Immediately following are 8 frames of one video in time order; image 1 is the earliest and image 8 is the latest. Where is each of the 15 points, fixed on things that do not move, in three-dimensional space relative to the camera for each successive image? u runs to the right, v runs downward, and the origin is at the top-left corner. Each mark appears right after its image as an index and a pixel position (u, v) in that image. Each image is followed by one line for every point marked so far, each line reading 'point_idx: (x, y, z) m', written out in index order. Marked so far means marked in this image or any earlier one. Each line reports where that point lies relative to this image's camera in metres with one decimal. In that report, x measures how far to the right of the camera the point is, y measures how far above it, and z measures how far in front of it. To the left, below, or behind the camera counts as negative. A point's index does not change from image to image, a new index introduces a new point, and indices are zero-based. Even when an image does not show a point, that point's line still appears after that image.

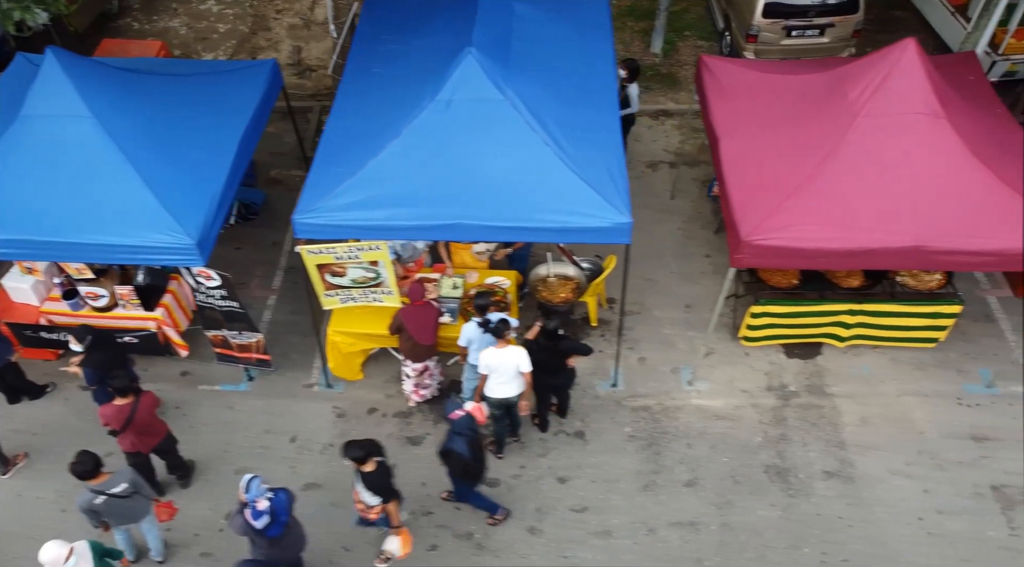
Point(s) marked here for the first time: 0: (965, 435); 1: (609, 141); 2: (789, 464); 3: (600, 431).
0: (+4.0, -1.3, +6.3) m
1: (+0.8, +1.2, +6.0) m
2: (+2.4, -1.6, +6.2) m
3: (+0.8, -1.3, +6.5) m
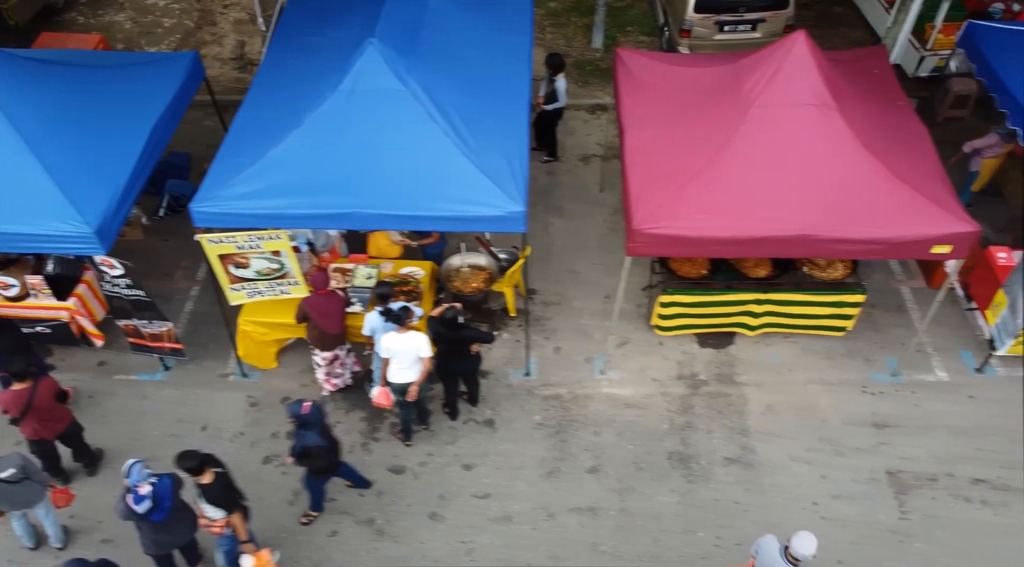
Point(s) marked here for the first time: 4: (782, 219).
0: (+3.2, -1.2, +6.4) m
1: (0.0, +1.3, +6.1) m
2: (+1.6, -1.5, +6.3) m
3: (0.0, -1.2, +6.6) m
4: (+2.1, +0.5, +5.5) m
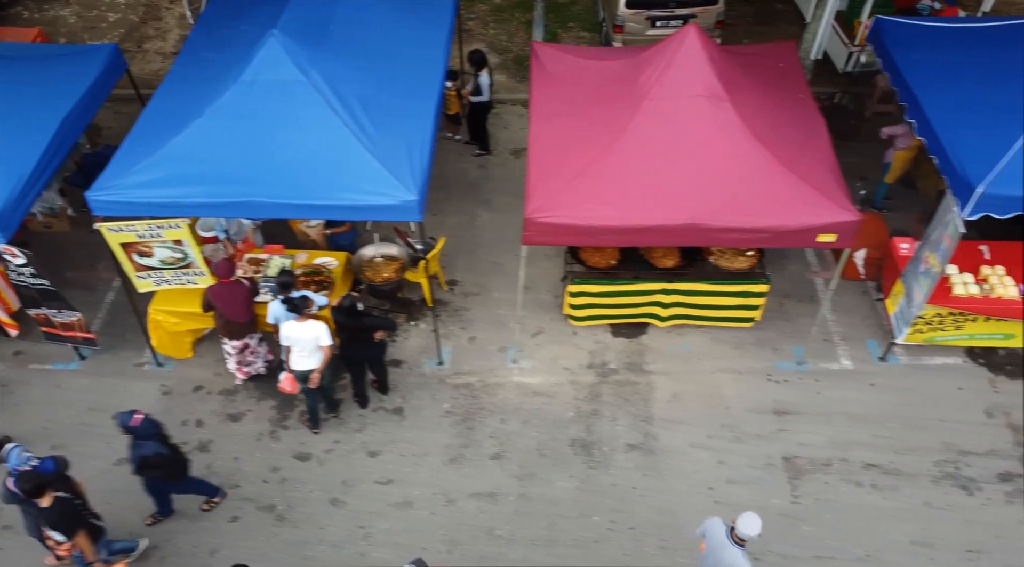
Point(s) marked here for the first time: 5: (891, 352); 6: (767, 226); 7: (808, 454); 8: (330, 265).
0: (+2.3, -1.1, +6.6) m
1: (-0.8, +1.4, +6.2) m
2: (+0.7, -1.4, +6.4) m
3: (-0.9, -1.1, +6.7) m
4: (+1.2, +0.6, +5.6) m
5: (+3.7, -0.7, +6.9) m
6: (+2.0, +0.5, +5.6) m
7: (+2.6, -1.5, +6.2) m
8: (-1.7, +0.2, +6.8) m
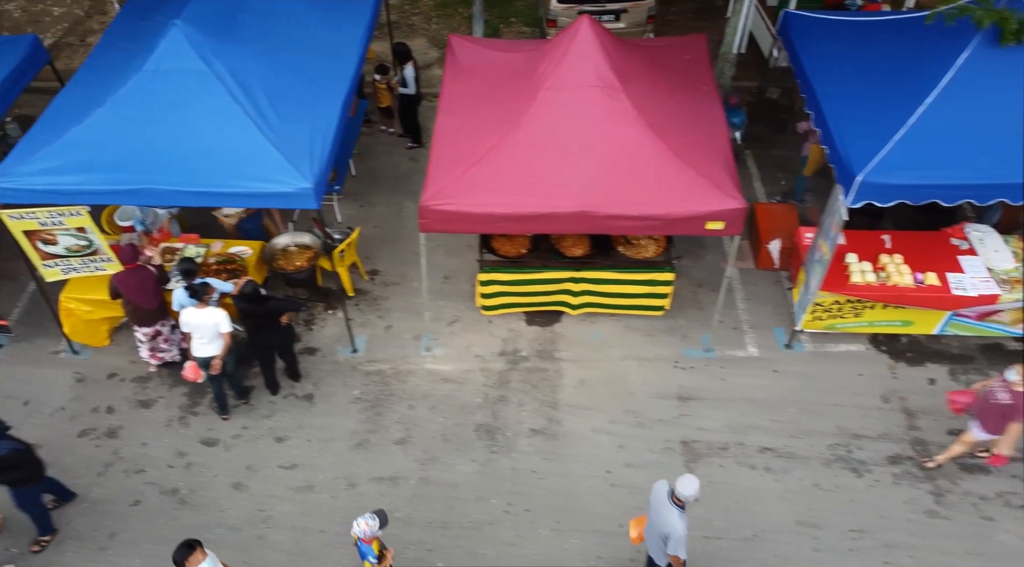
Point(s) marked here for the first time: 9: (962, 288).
0: (+1.5, -1.0, +6.7) m
1: (-1.7, +1.5, +6.2) m
2: (-0.1, -1.3, +6.5) m
3: (-1.7, -1.0, +6.7) m
4: (+0.4, +0.7, +5.7) m
5: (+2.8, -0.6, +7.1) m
6: (+1.1, +0.6, +5.7) m
7: (+1.7, -1.4, +6.4) m
8: (-2.6, +0.3, +6.9) m
9: (+4.0, 0.0, +6.5) m
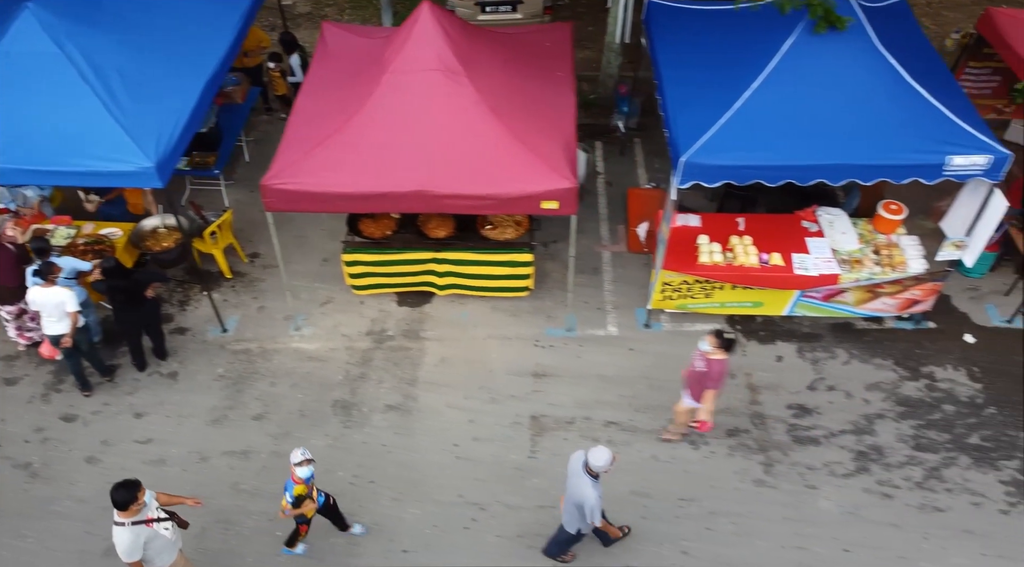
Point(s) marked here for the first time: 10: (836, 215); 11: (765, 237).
0: (+0.1, -0.8, +6.9) m
1: (-3.0, +1.7, +6.4) m
2: (-1.4, -1.1, +6.7) m
3: (-3.1, -0.8, +6.9) m
4: (-0.9, +0.9, +5.9) m
5: (+1.5, -0.4, +7.3) m
6: (-0.2, +0.7, +5.9) m
7: (+0.4, -1.2, +6.6) m
8: (-3.9, +0.5, +7.1) m
9: (+2.7, +0.1, +6.7) m
10: (+3.2, +0.7, +7.1) m
11: (+2.5, +0.5, +7.0) m
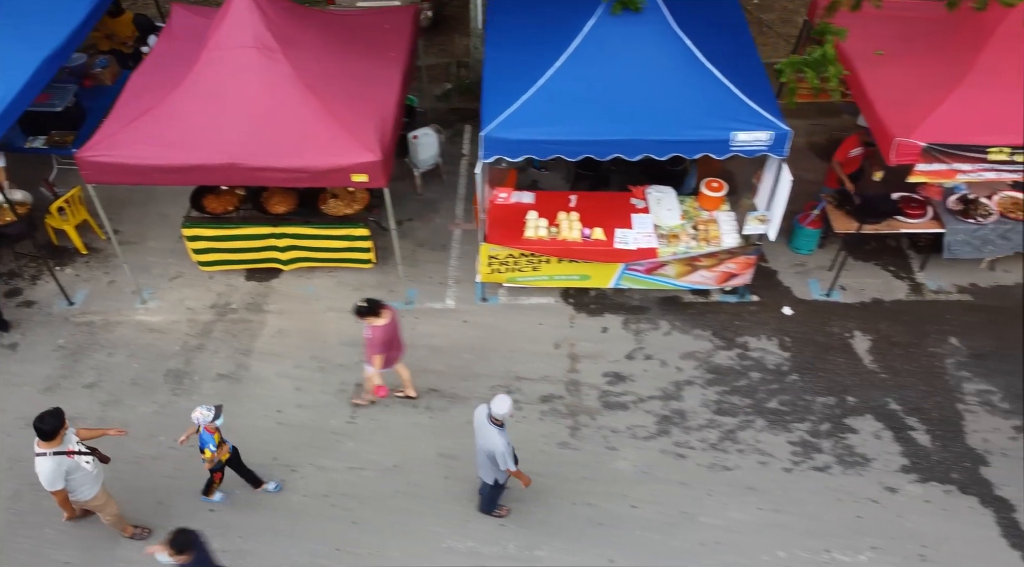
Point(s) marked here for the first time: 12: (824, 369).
0: (-1.5, -0.6, +7.1) m
1: (-4.6, +1.9, +6.5) m
2: (-3.1, -0.8, +6.9) m
3: (-4.7, -0.6, +7.0) m
4: (-2.5, +1.1, +6.1) m
5: (-0.2, -0.1, +7.5) m
6: (-1.8, +1.0, +6.1) m
7: (-1.2, -0.9, +6.8) m
8: (-5.6, +0.7, +7.2) m
9: (+1.1, +0.4, +7.0) m
10: (+1.6, +0.9, +7.4) m
11: (+0.8, +0.7, +7.3) m
12: (+2.9, -0.8, +6.8) m
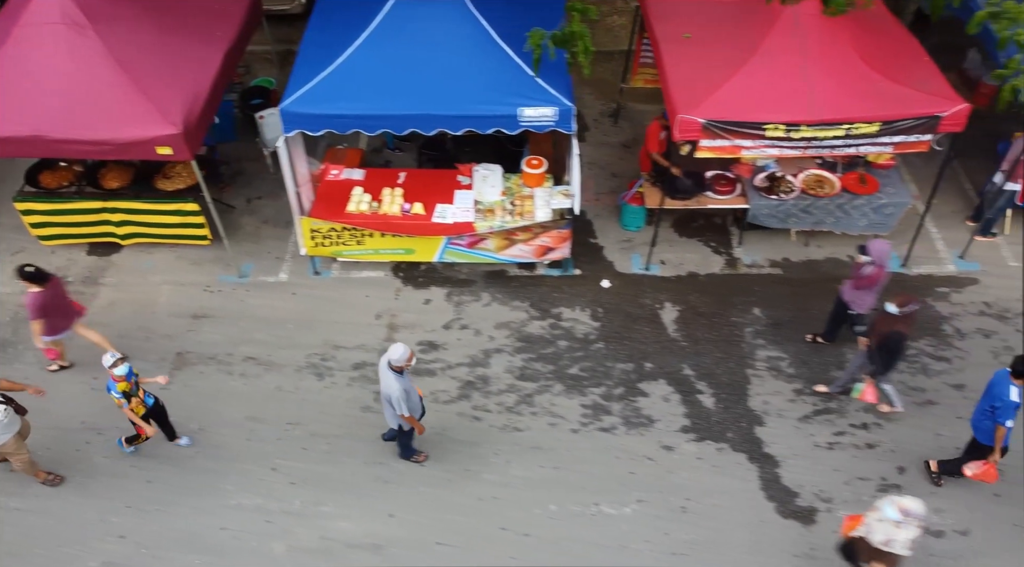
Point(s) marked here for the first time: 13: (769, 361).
0: (-3.3, -0.3, +7.3) m
1: (-6.4, +2.2, +6.7) m
2: (-4.9, -0.5, +7.1) m
3: (-6.5, -0.3, +7.2) m
4: (-4.3, +1.4, +6.3) m
5: (-2.0, +0.2, +7.8) m
6: (-3.6, +1.3, +6.3) m
7: (-3.0, -0.7, +7.0) m
8: (-7.4, +1.0, +7.3) m
9: (-0.7, +0.7, +7.2) m
10: (-0.2, +1.2, +7.7) m
11: (-1.0, +1.0, +7.5) m
12: (+1.2, -0.5, +7.1) m
13: (+2.5, -0.7, +6.8) m
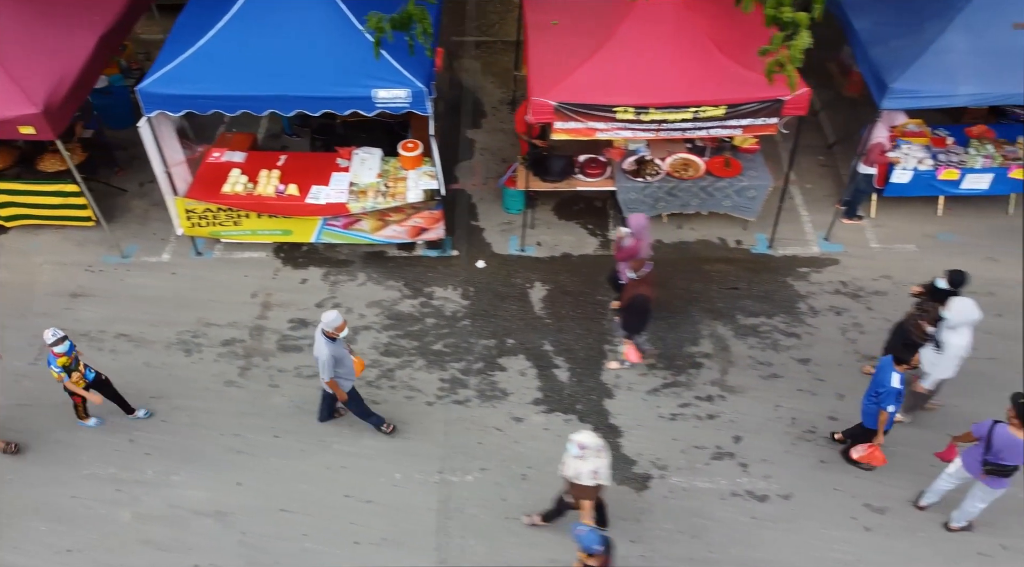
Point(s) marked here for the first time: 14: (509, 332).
0: (-4.6, -0.1, +7.4) m
1: (-7.7, +2.4, +6.8) m
2: (-6.2, -0.3, +7.2) m
3: (-7.8, -0.1, +7.3) m
4: (-5.6, +1.6, +6.4) m
5: (-3.3, +0.4, +7.9) m
6: (-4.9, +1.5, +6.4) m
7: (-4.4, -0.4, +7.2) m
8: (-8.7, +1.2, +7.4) m
9: (-2.0, +0.9, +7.4) m
10: (-1.6, +1.4, +7.9) m
11: (-2.3, +1.2, +7.7) m
12: (-0.2, -0.3, +7.3) m
13: (+1.1, -0.5, +7.1) m
14: (0.0, -0.5, +7.1) m
